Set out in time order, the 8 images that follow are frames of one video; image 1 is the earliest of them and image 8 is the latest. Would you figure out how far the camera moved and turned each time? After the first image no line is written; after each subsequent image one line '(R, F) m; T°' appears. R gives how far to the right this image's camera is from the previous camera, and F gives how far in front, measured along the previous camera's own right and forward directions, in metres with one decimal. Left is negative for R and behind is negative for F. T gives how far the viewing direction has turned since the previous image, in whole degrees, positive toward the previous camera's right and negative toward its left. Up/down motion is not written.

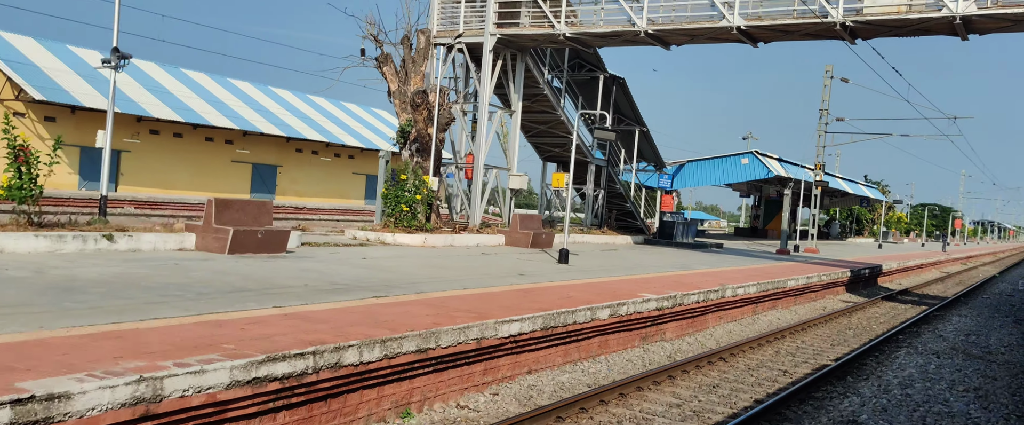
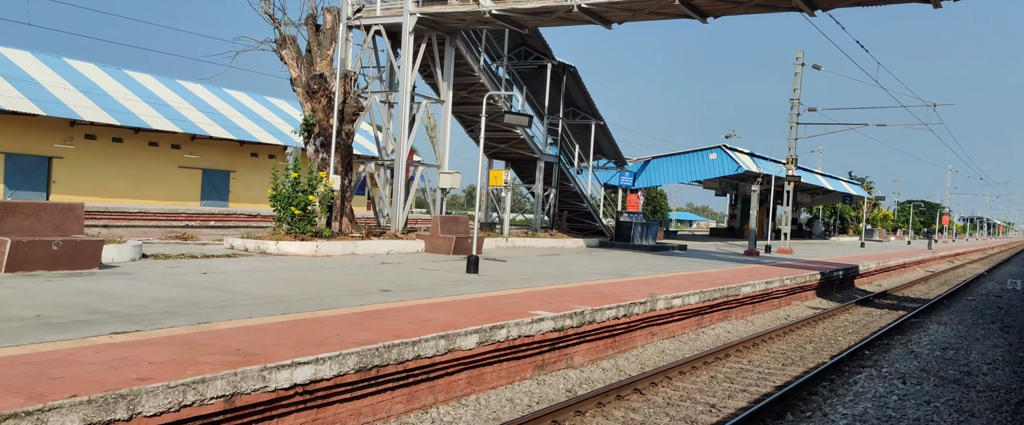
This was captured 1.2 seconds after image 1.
(+1.5, +2.5) m; +1°
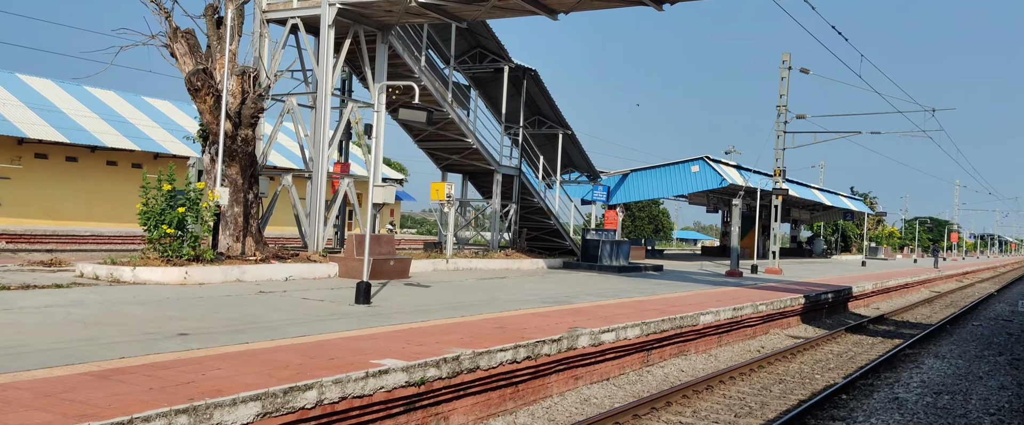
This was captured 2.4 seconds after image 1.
(+1.5, +2.6) m; 0°
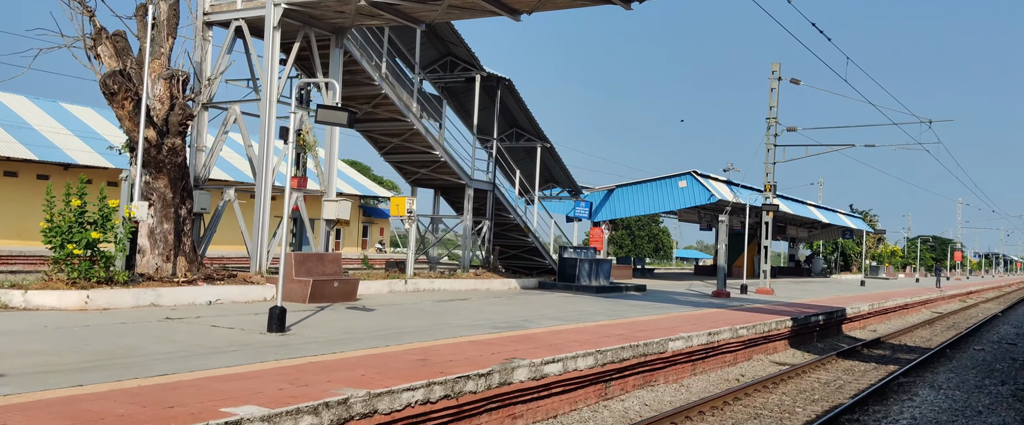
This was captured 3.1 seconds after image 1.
(+0.8, +1.4) m; 0°
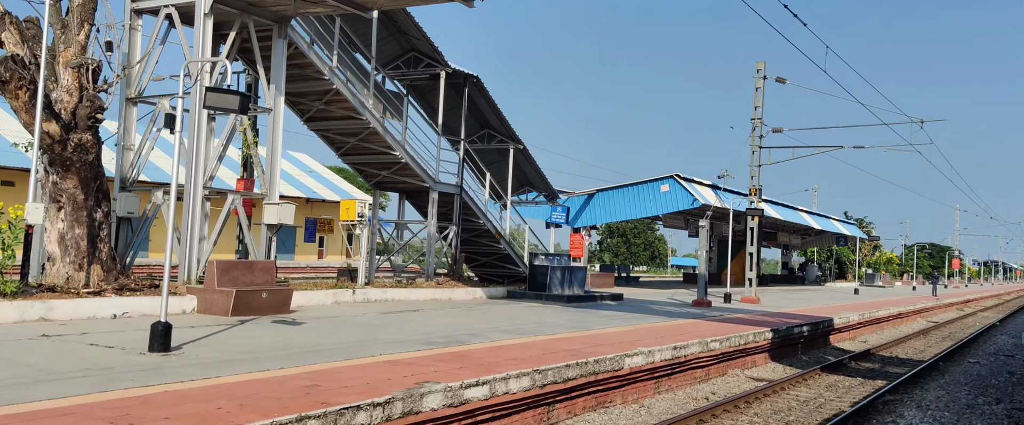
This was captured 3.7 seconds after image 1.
(+0.8, +1.4) m; 0°
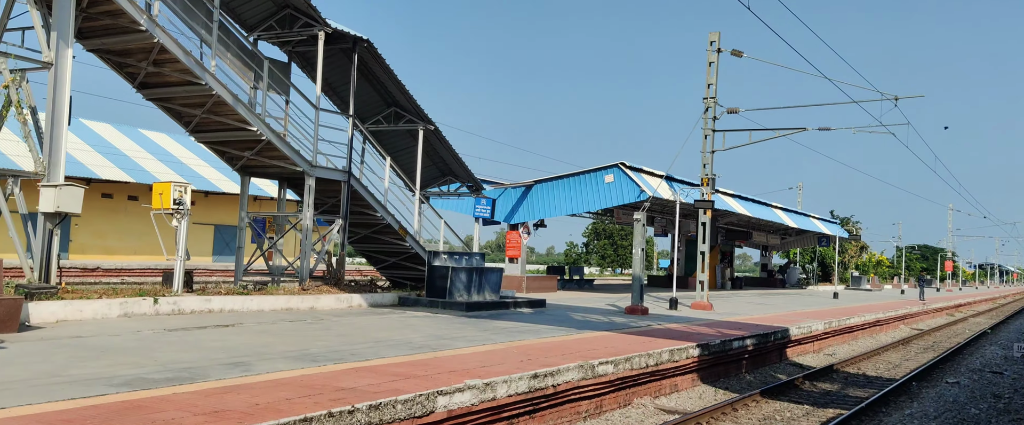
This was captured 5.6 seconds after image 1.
(+2.3, +3.8) m; 0°
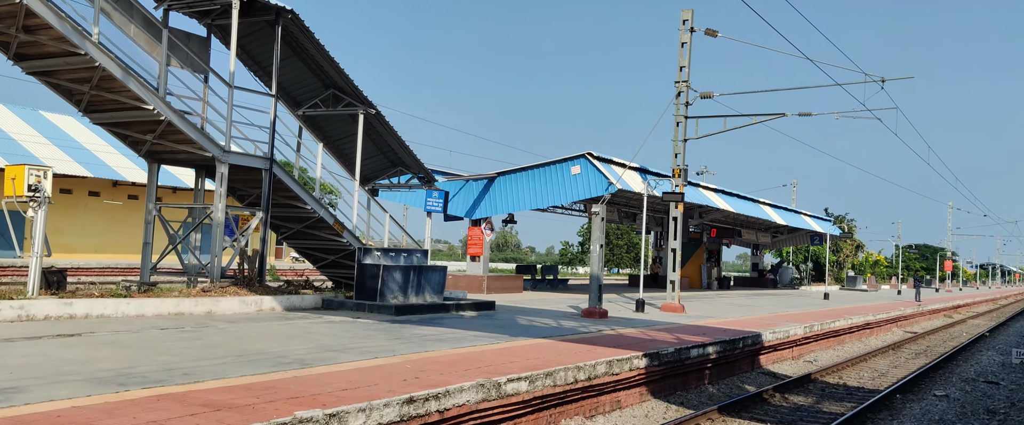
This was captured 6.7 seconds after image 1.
(+1.3, +2.1) m; 0°
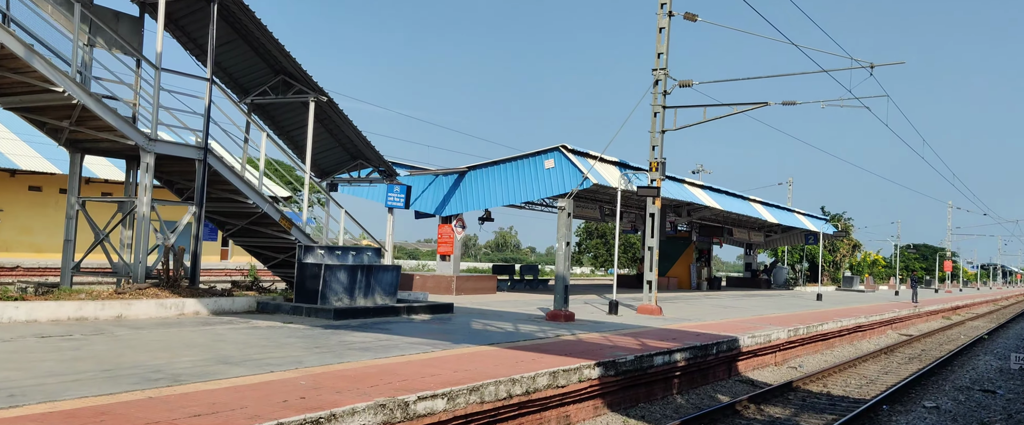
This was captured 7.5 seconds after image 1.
(+0.9, +1.4) m; 0°
